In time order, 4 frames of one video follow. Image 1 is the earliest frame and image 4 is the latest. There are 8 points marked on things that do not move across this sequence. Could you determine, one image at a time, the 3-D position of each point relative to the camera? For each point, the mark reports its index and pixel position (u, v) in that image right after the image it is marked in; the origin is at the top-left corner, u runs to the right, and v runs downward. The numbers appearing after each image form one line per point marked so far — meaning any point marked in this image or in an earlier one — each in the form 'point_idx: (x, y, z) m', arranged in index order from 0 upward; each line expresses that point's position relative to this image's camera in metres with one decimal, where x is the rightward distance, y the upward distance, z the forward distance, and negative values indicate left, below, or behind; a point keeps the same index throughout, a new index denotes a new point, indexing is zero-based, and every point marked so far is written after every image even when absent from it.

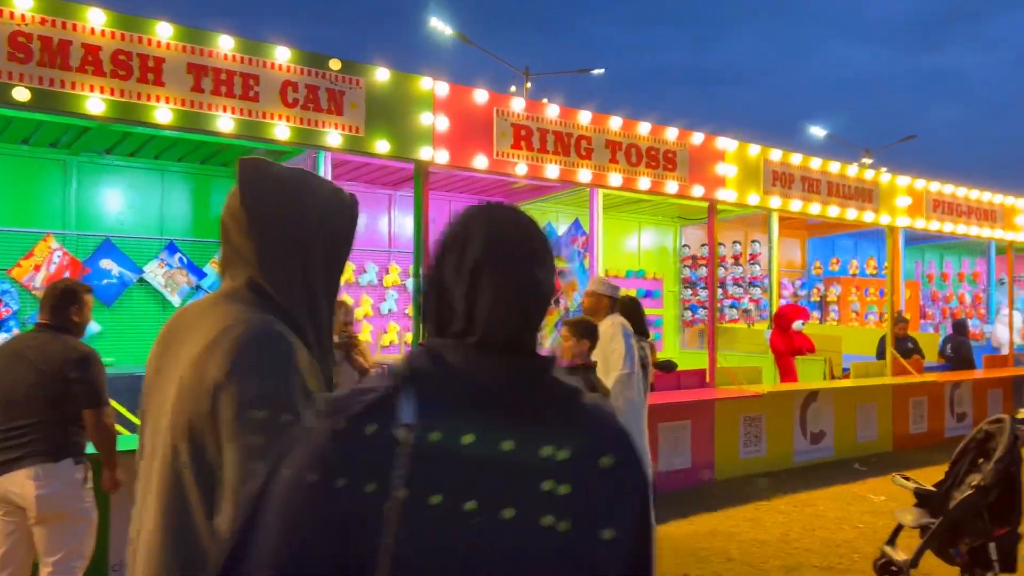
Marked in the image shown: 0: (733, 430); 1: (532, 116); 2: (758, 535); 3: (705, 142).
0: (+1.7, -1.1, +6.3) m
1: (+0.1, +1.1, +5.0) m
2: (+1.4, -1.5, +4.7) m
3: (+1.5, +1.1, +6.0) m
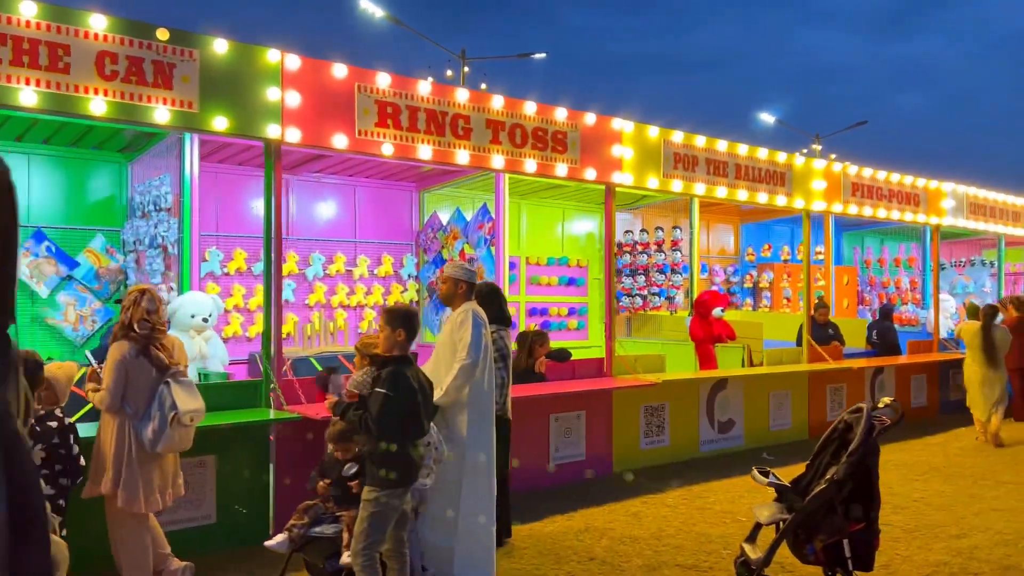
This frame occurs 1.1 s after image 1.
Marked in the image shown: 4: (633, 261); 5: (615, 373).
0: (+0.9, -1.0, +6.1) m
1: (-0.7, +1.2, +4.7) m
2: (+0.7, -1.4, +4.5) m
3: (+0.6, +1.2, +5.8) m
4: (+1.4, +0.3, +9.5) m
5: (+0.8, -0.6, +5.9) m
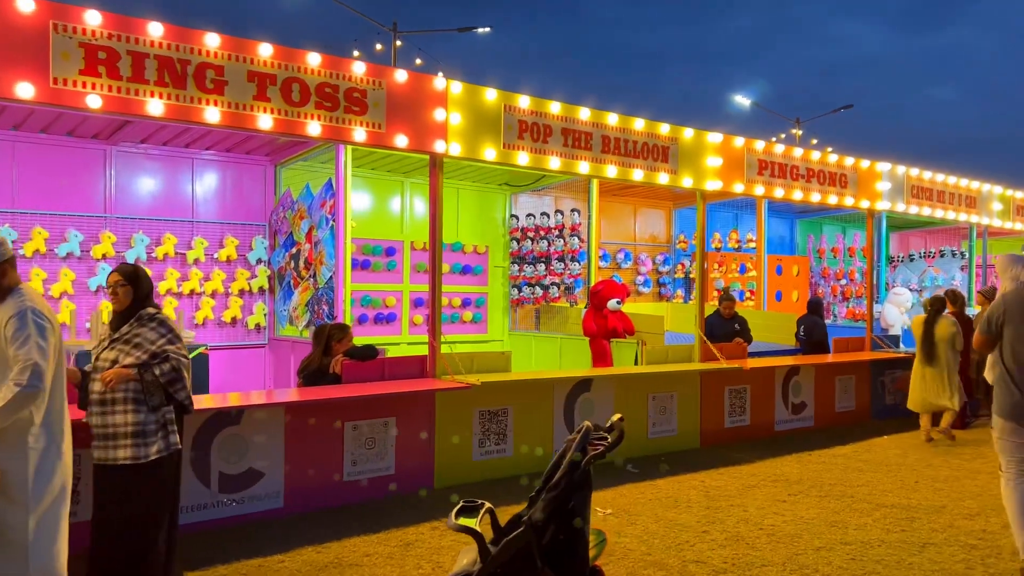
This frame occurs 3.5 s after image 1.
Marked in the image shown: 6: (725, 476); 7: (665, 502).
0: (-0.3, -0.9, +5.3) m
1: (-1.9, +1.2, +3.9) m
2: (-0.6, -1.3, +3.7) m
3: (-0.6, +1.3, +5.0) m
4: (+0.2, +0.4, +8.7) m
5: (-0.5, -0.6, +5.1) m
6: (+1.5, -1.4, +5.7) m
7: (+1.0, -1.3, +5.0) m
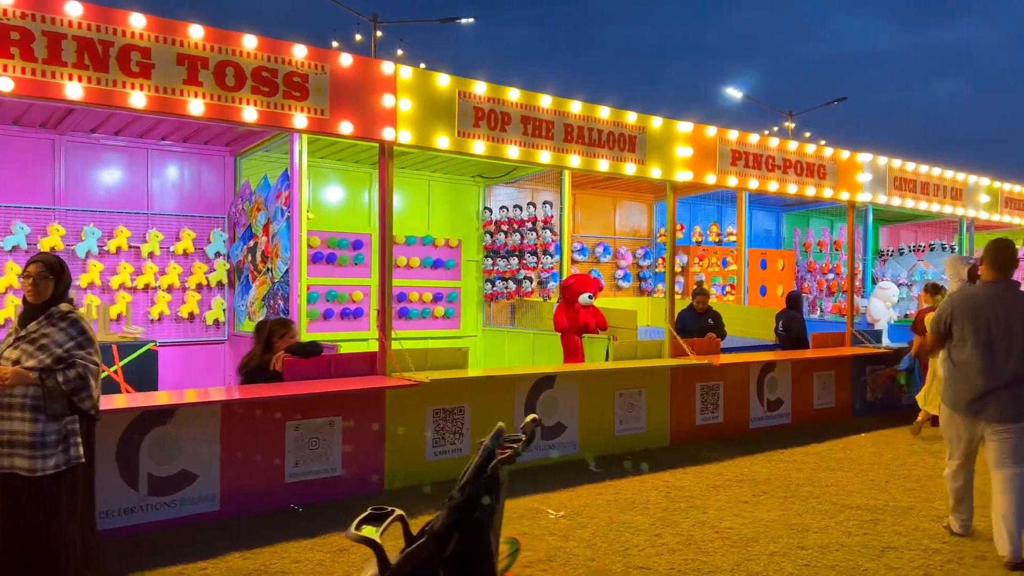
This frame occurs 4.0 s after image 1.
0: (-0.6, -0.9, +5.1) m
1: (-2.2, +1.3, +3.7) m
2: (-0.9, -1.3, +3.5) m
3: (-0.9, +1.3, +4.8) m
4: (-0.1, +0.5, +8.5) m
5: (-0.8, -0.5, +4.9) m
6: (+1.2, -1.3, +5.5) m
7: (+0.7, -1.3, +4.8) m
